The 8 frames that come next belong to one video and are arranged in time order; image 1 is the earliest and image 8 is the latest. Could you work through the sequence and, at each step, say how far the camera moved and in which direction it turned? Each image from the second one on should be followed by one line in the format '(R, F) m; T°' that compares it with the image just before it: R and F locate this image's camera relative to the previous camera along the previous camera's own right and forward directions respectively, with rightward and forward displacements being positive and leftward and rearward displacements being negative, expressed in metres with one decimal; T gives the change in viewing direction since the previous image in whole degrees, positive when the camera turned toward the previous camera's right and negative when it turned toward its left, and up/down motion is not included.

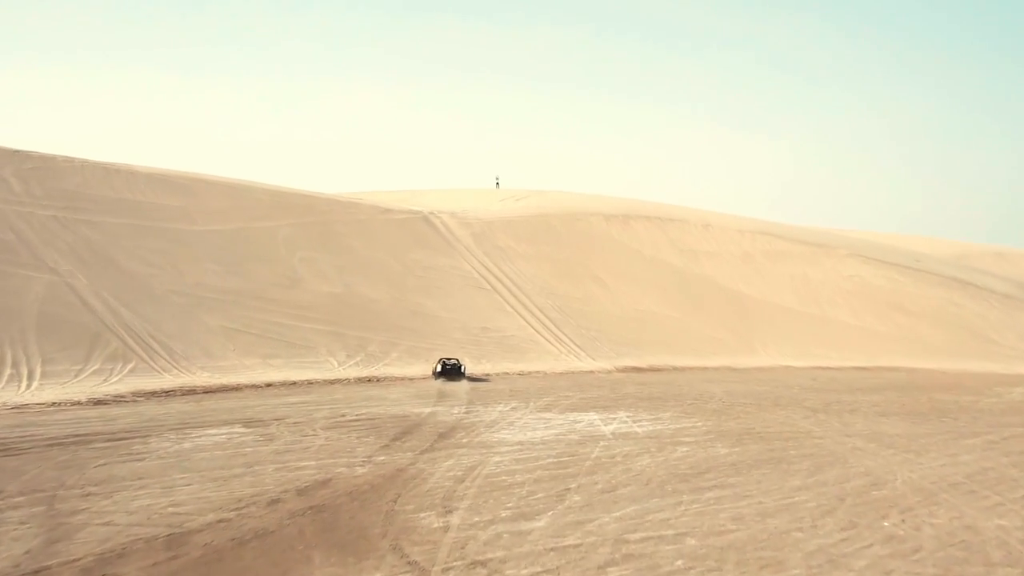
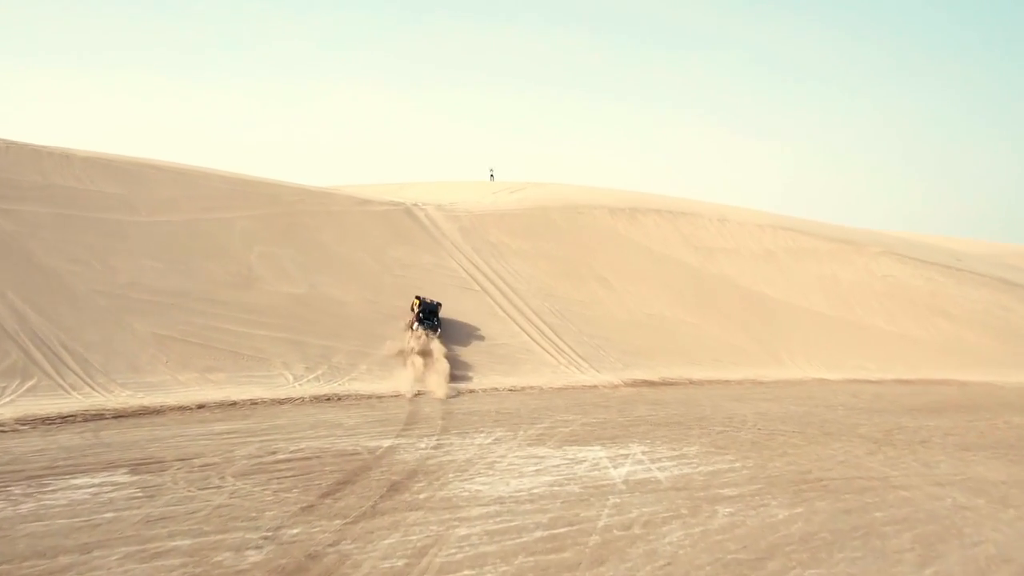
(+0.2, +3.1) m; 0°
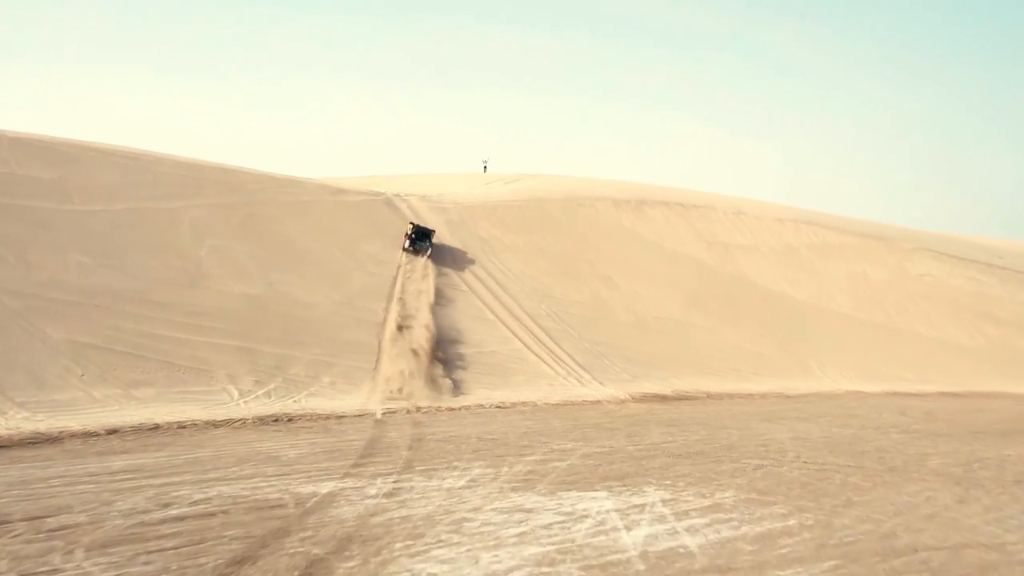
(+0.2, +2.7) m; 0°
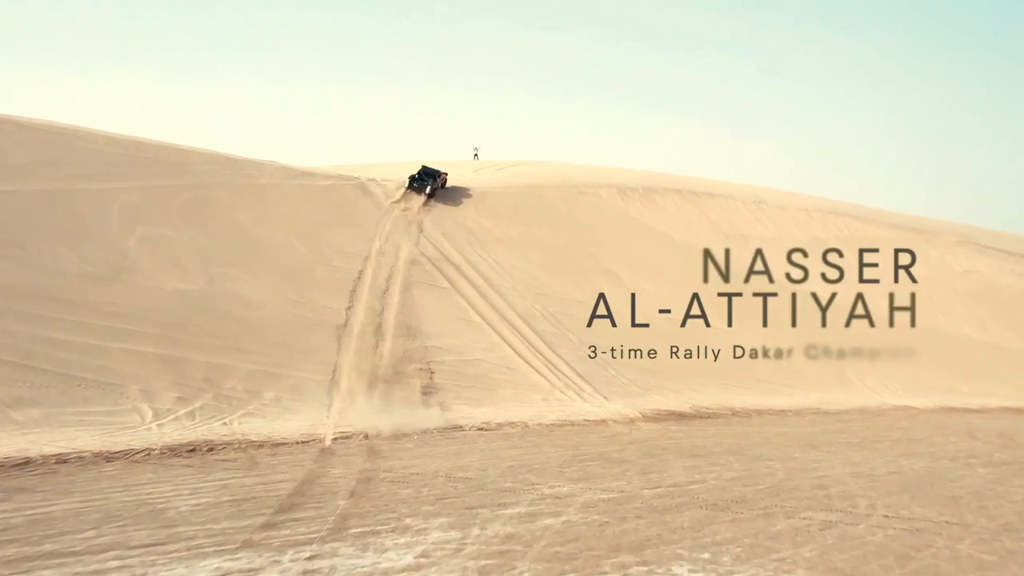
(+0.2, +2.8) m; 0°
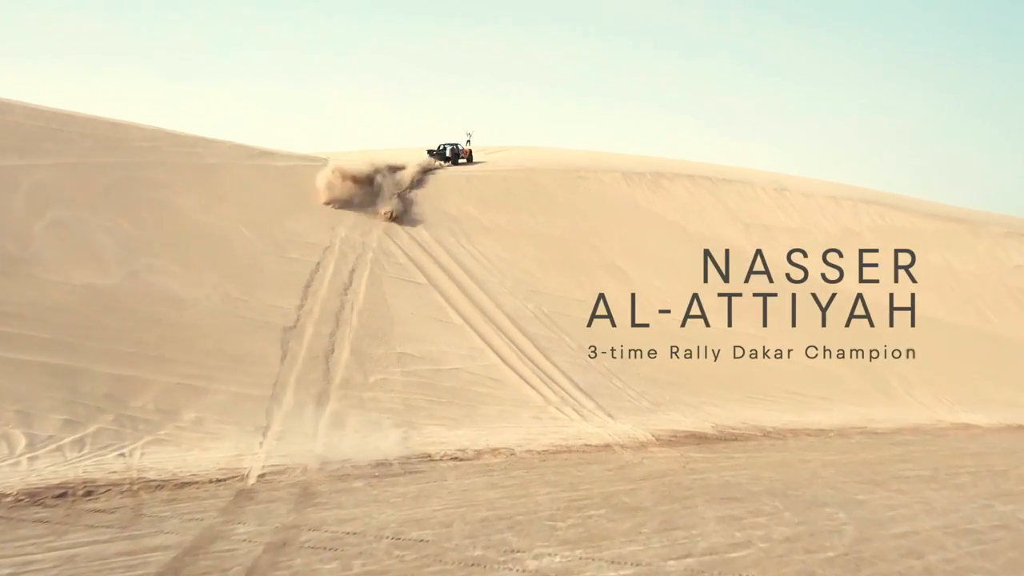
(+0.2, +2.5) m; 0°
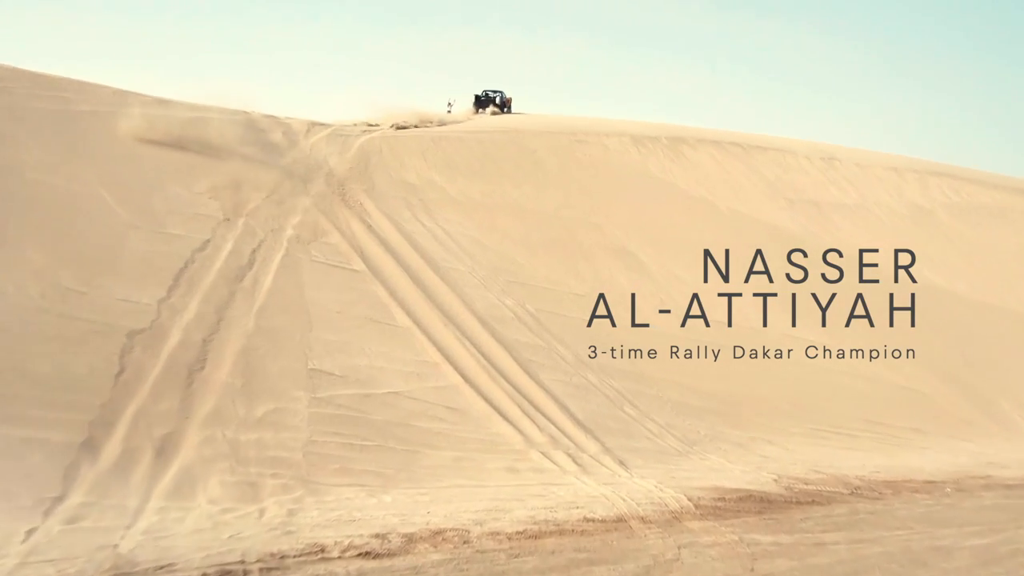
(+0.3, +4.0) m; 0°
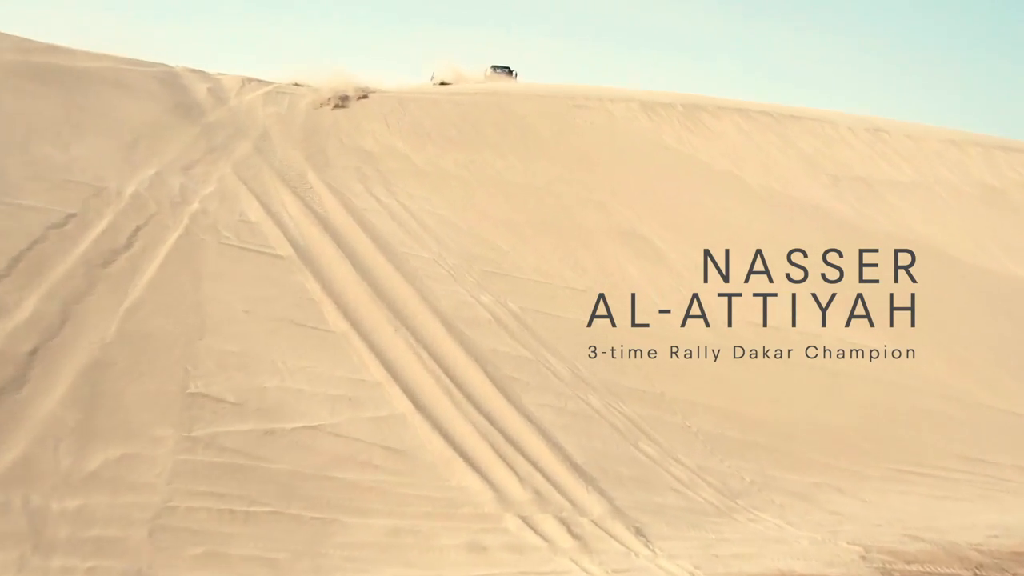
(+0.2, +2.5) m; 0°
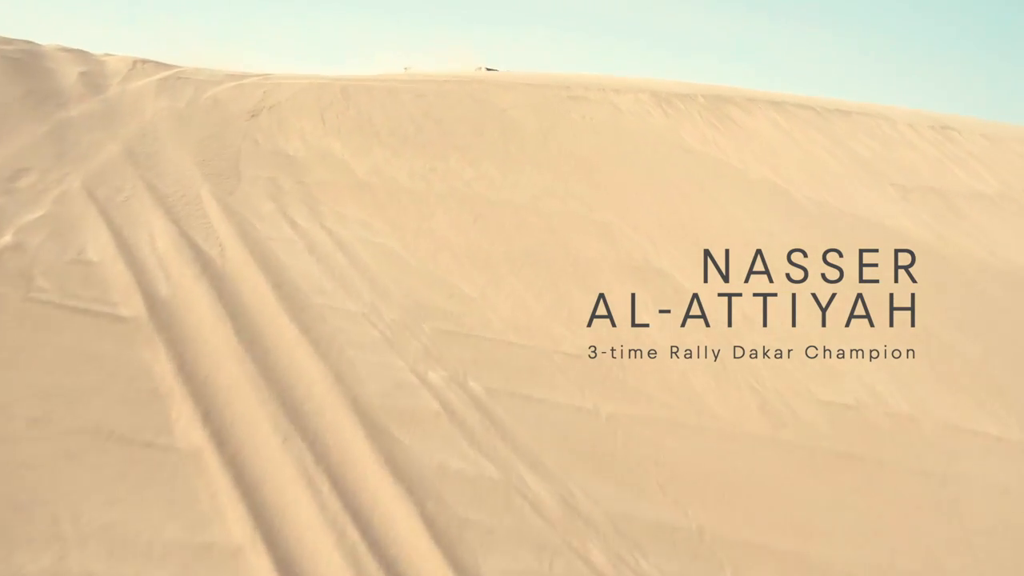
(+0.2, +2.6) m; 0°
